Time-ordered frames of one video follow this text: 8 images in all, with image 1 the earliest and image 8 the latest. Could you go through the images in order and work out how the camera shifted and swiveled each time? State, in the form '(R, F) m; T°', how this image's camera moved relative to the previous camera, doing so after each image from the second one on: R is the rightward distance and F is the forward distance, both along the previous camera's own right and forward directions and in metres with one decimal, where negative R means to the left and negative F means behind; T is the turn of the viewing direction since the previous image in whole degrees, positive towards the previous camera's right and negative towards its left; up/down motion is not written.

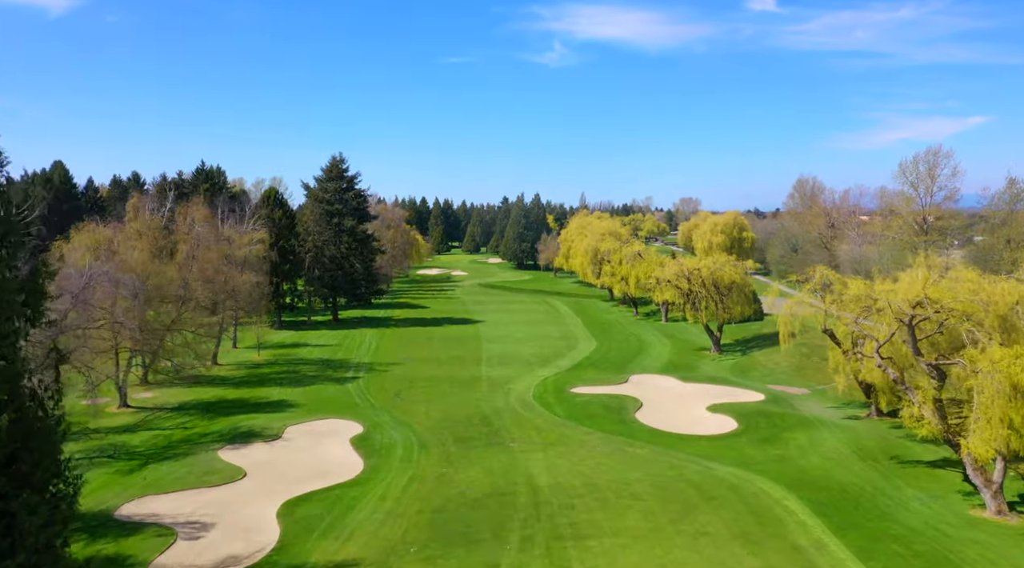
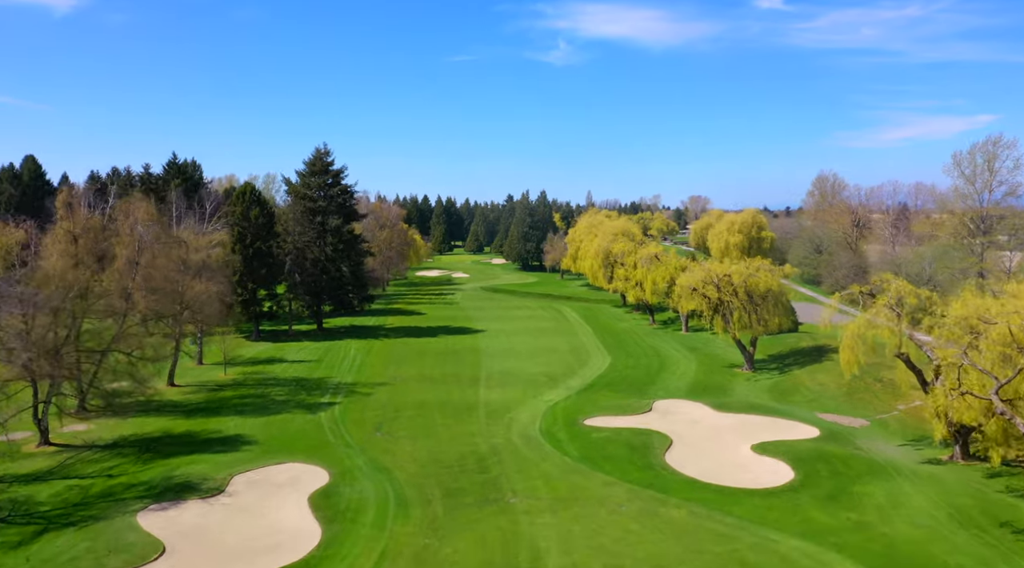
(+0.1, +7.1) m; 0°
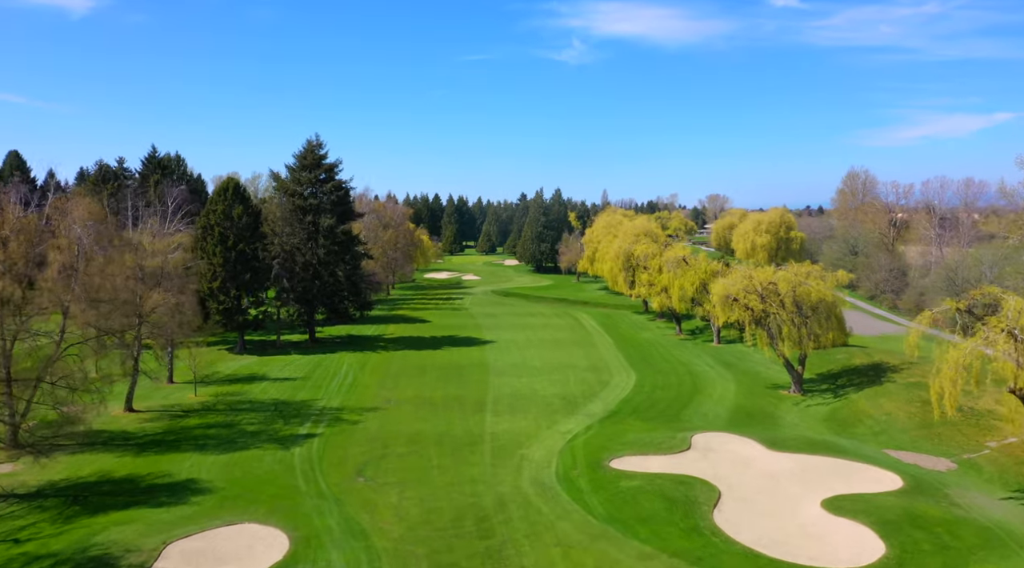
(+0.1, +6.4) m; -1°
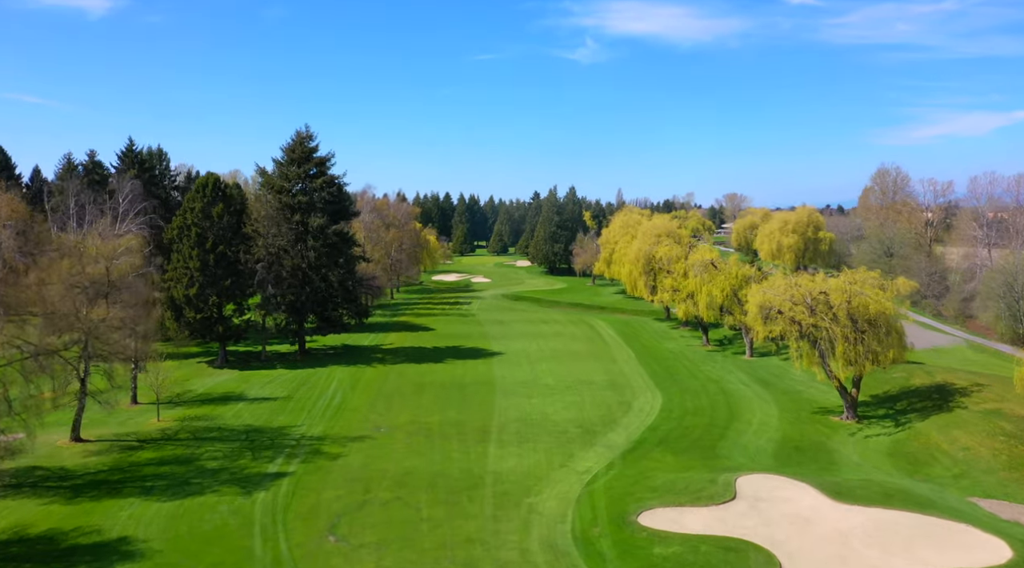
(+0.2, +5.6) m; -1°
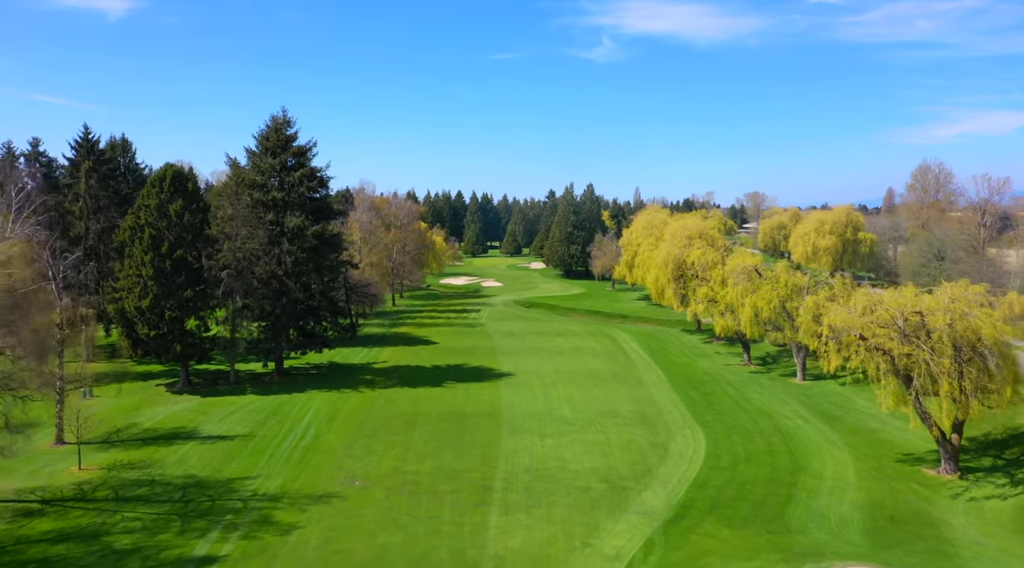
(+0.2, +7.6) m; -1°
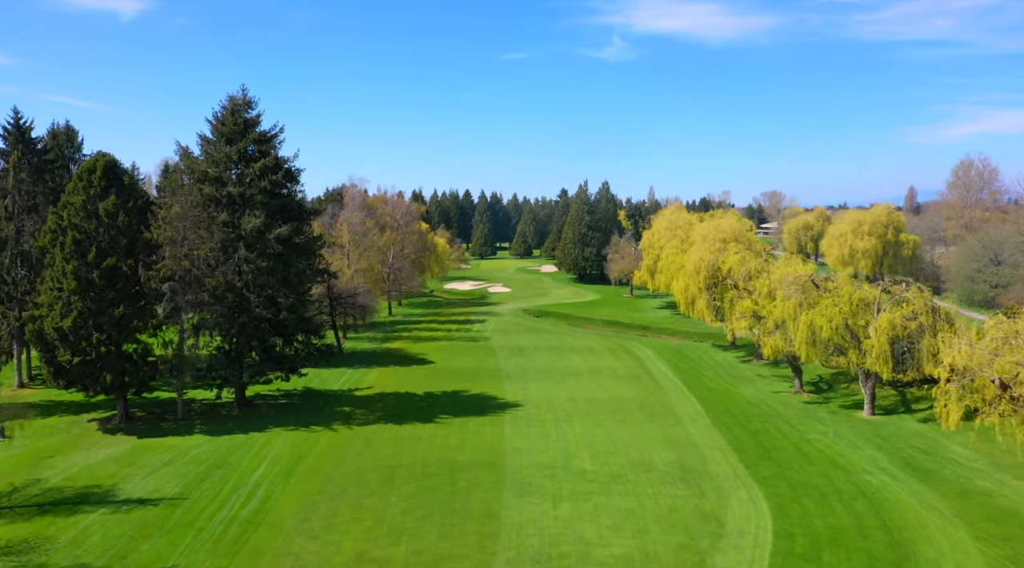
(+0.2, +7.8) m; -1°
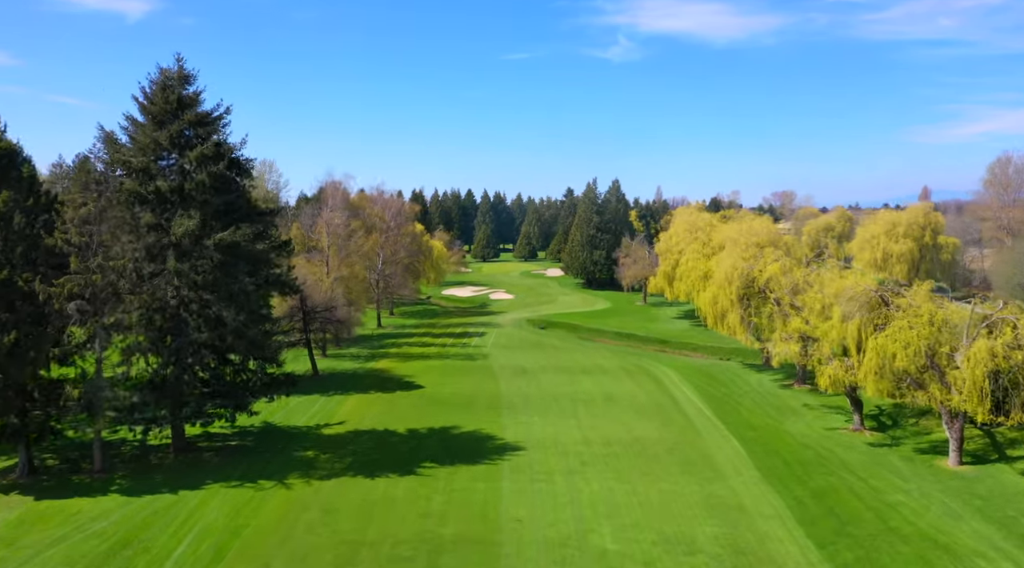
(+0.2, +7.3) m; 0°
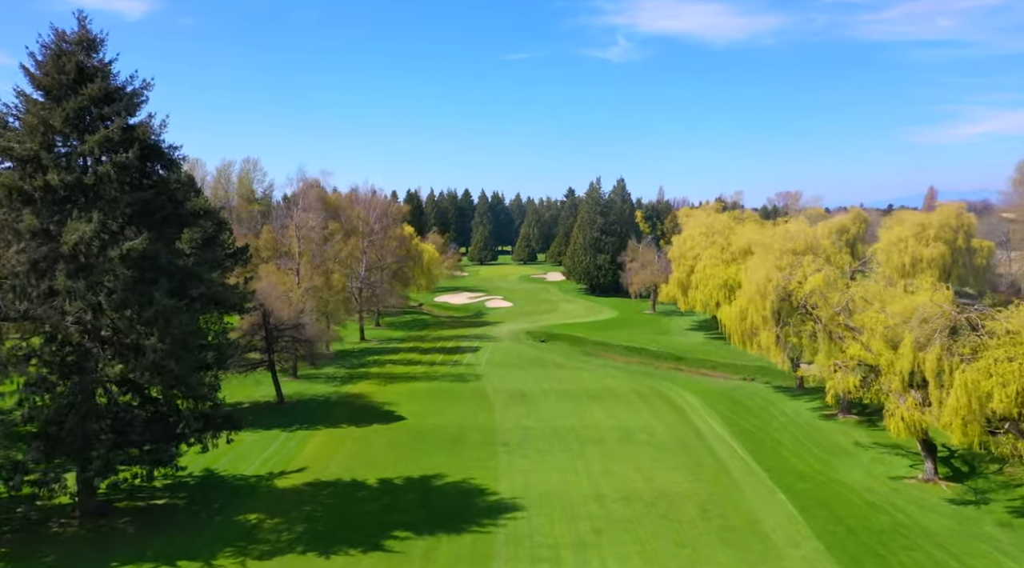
(+0.1, +6.5) m; 0°
